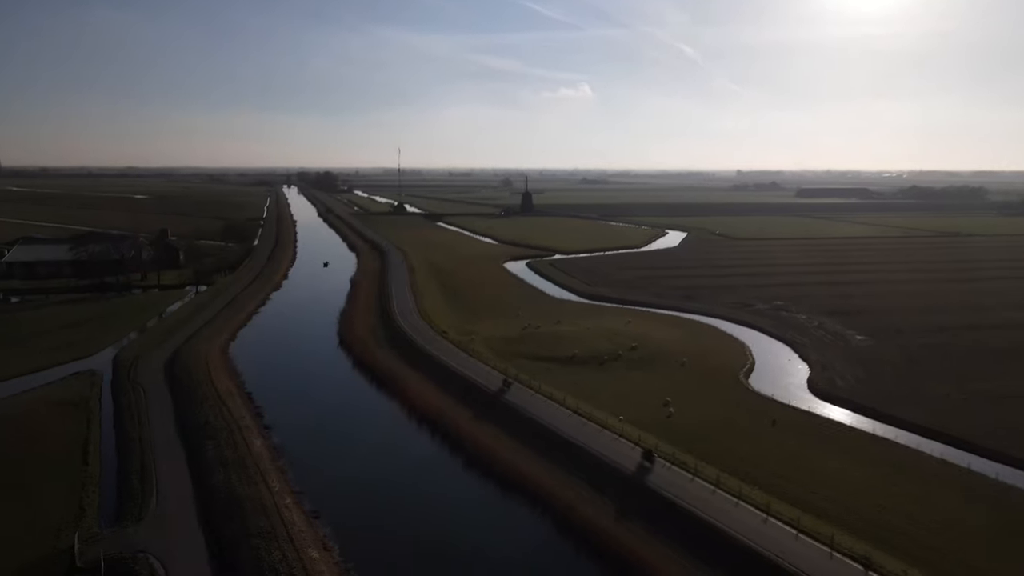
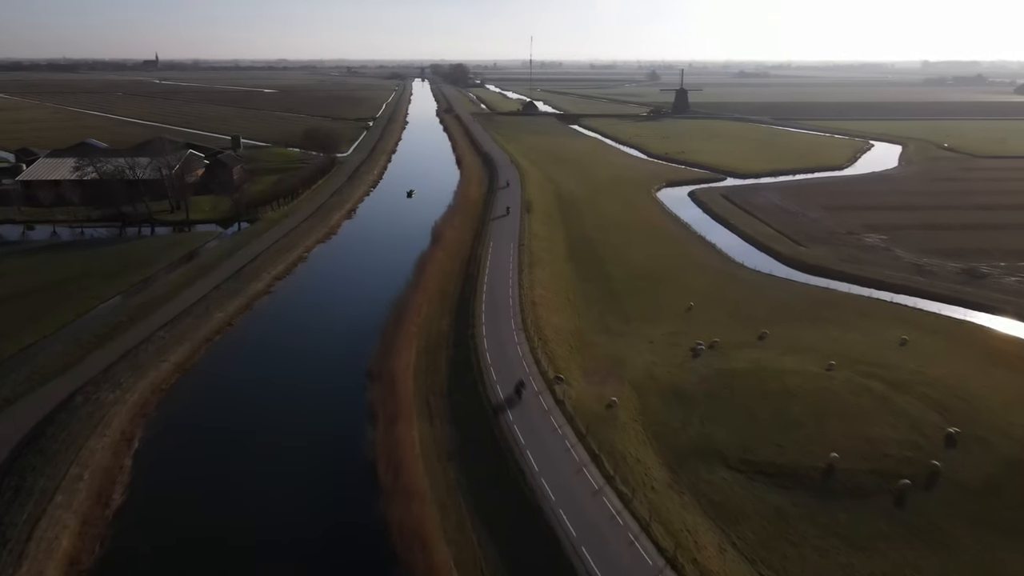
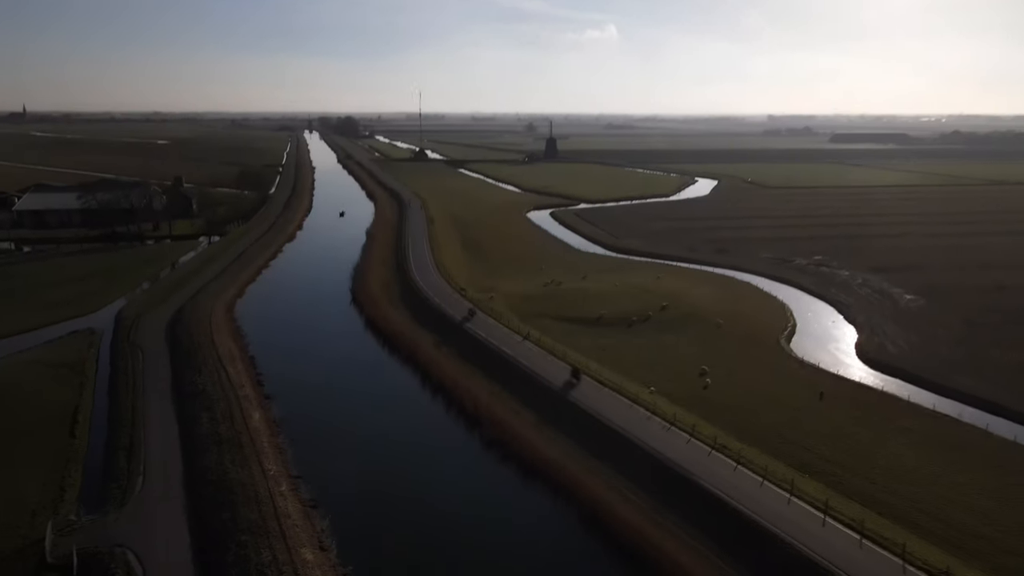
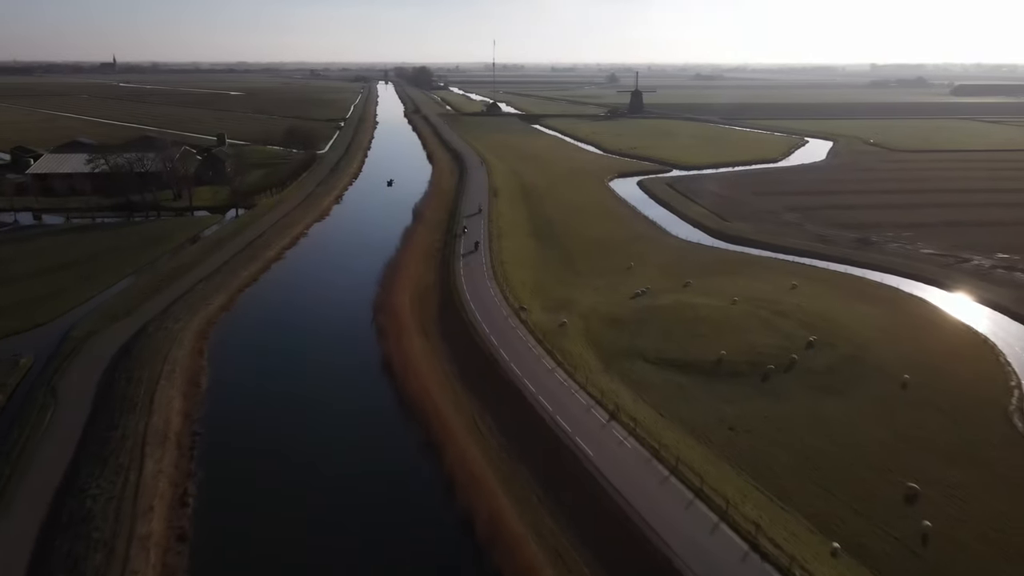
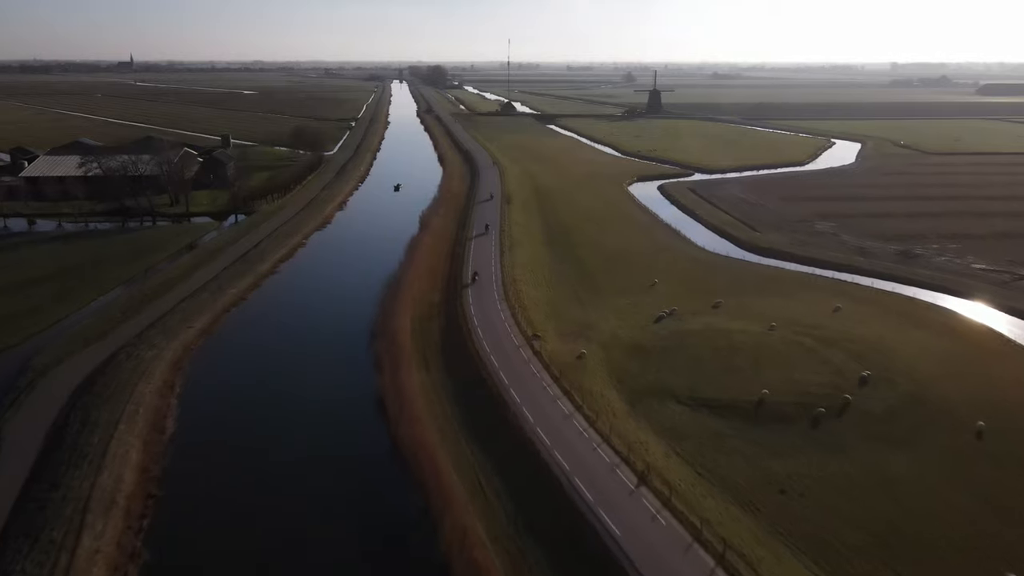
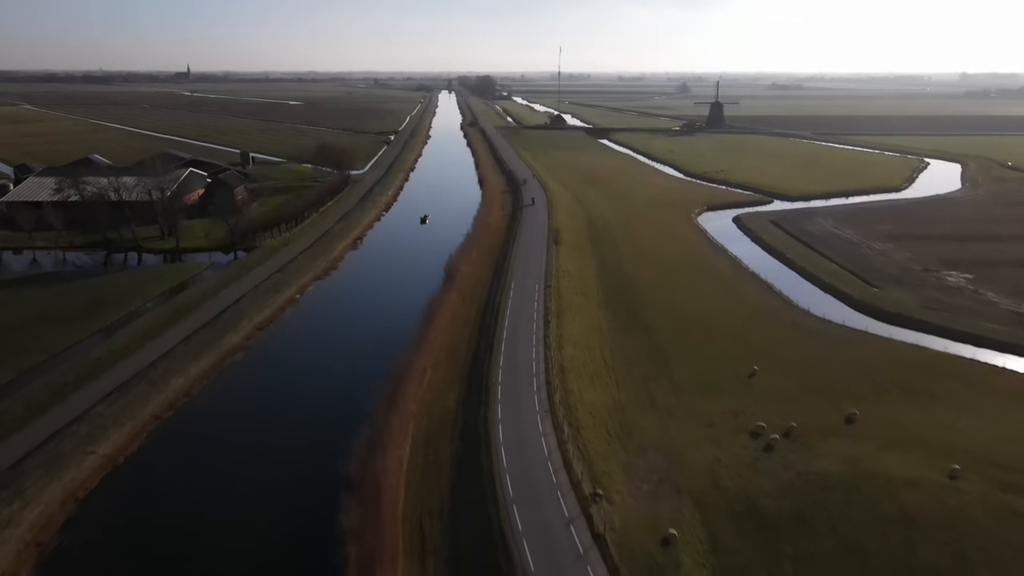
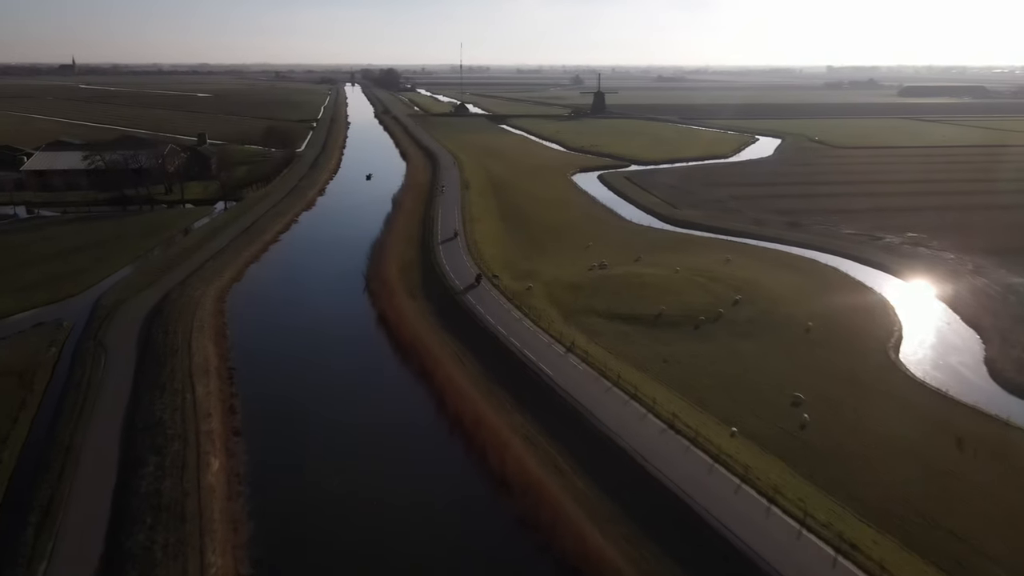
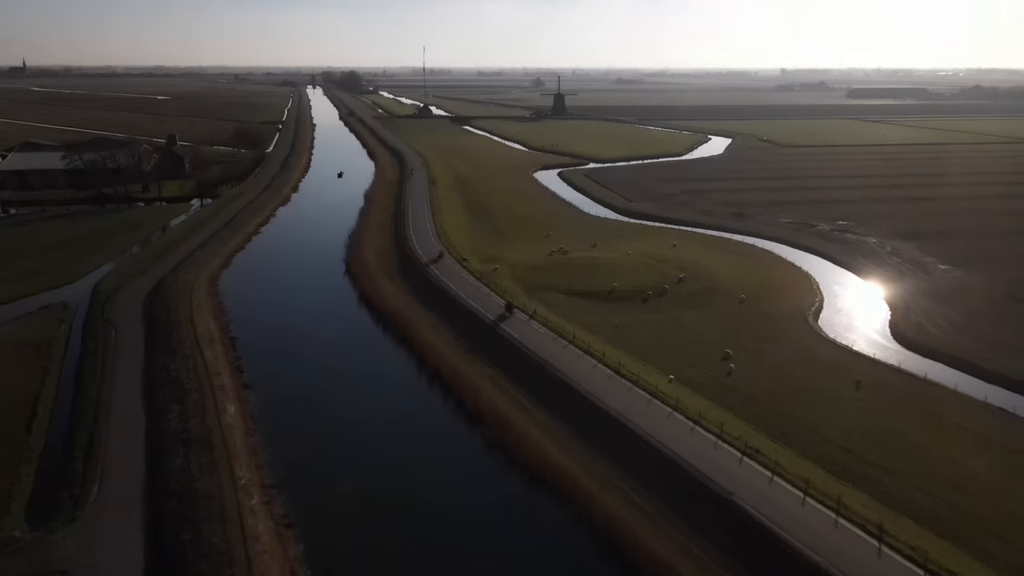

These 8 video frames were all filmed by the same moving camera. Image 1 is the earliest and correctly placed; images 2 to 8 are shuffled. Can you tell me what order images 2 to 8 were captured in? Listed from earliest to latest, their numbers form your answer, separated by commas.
3, 8, 7, 4, 5, 2, 6
